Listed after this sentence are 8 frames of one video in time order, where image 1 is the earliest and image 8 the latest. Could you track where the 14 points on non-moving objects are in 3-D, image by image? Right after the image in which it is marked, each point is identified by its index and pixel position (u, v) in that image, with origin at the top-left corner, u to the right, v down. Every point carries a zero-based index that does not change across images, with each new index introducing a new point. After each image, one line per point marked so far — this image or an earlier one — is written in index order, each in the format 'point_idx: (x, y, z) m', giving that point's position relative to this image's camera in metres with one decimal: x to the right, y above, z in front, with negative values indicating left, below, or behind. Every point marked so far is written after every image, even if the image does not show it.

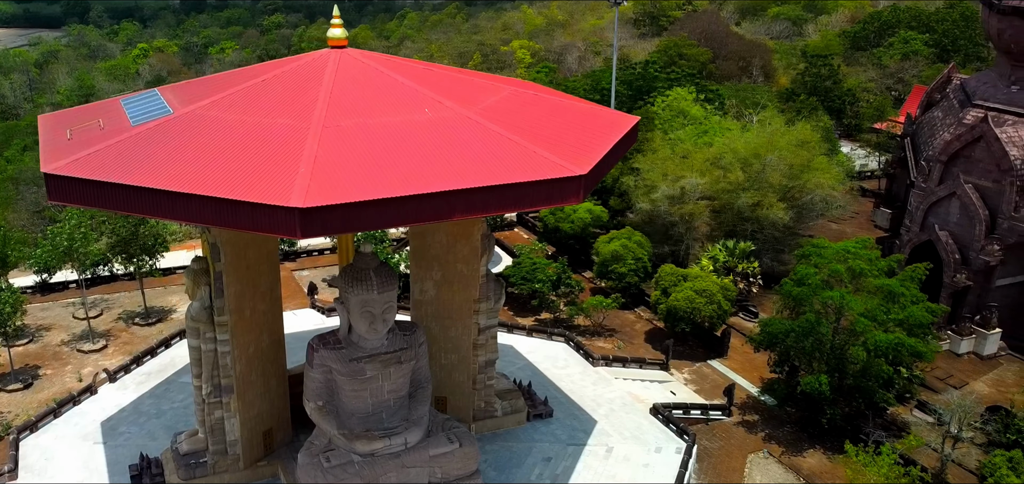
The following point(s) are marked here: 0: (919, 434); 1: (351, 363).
0: (+8.6, -4.1, +18.8) m
1: (-2.7, -2.1, +15.1) m
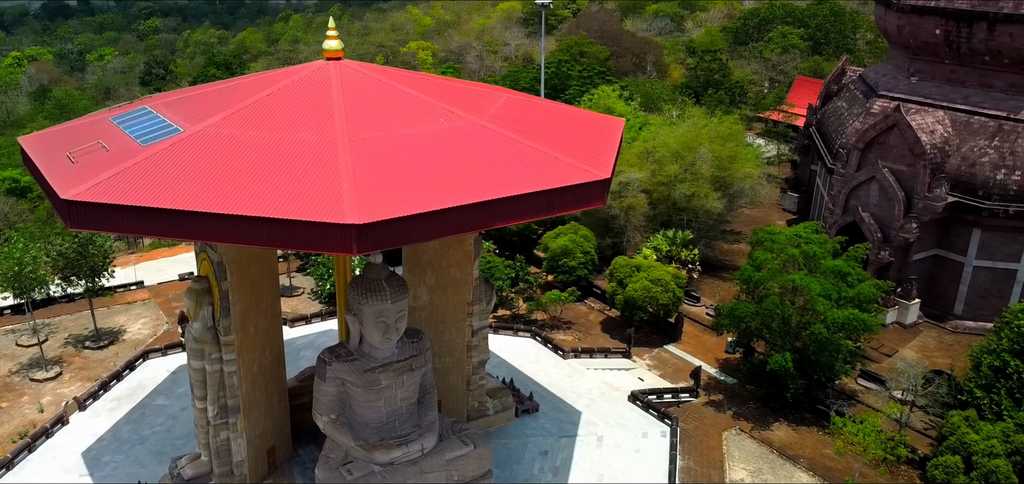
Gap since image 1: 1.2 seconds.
0: (+8.2, -3.7, +20.5) m
1: (-2.5, -2.3, +15.2) m
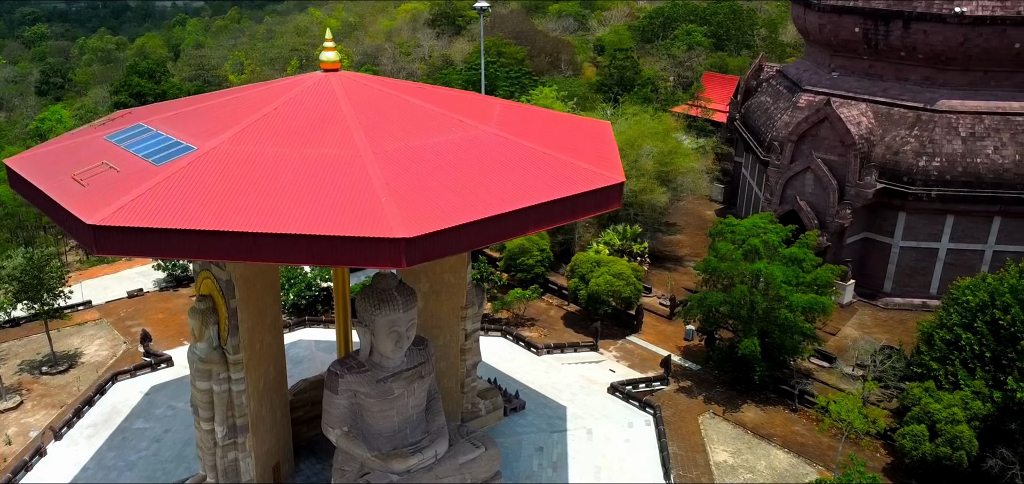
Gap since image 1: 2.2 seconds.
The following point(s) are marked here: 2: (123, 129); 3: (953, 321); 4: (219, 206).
0: (+7.7, -3.4, +21.9) m
1: (-2.3, -2.4, +15.2) m
2: (-6.4, +1.9, +14.8) m
3: (+9.4, -1.7, +19.0) m
4: (-3.9, +0.5, +11.9) m
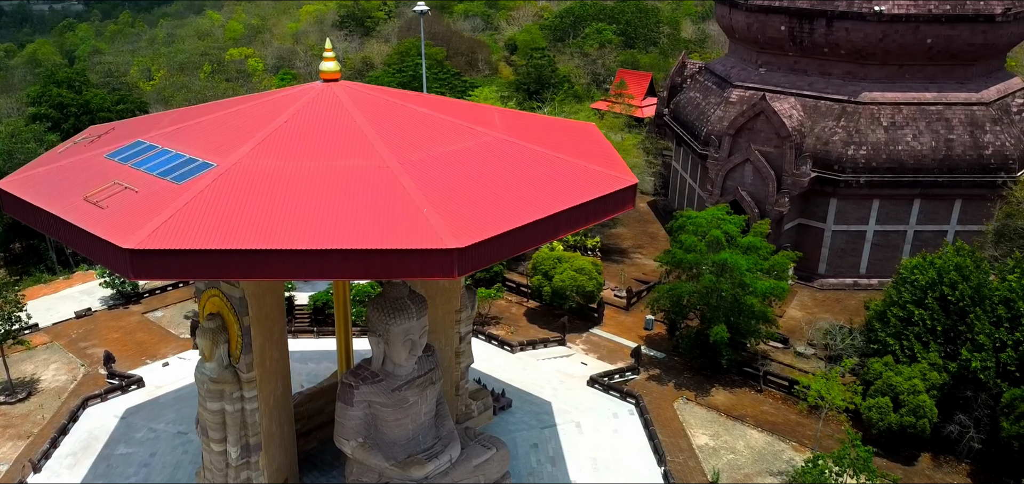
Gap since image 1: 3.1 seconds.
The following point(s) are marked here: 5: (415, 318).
0: (+7.0, -3.1, +23.2) m
1: (-2.0, -2.6, +15.3) m
2: (-6.2, +1.5, +14.3) m
3: (+9.1, -1.3, +20.5) m
4: (-3.4, +0.2, +11.7) m
5: (-1.6, -1.3, +15.1) m
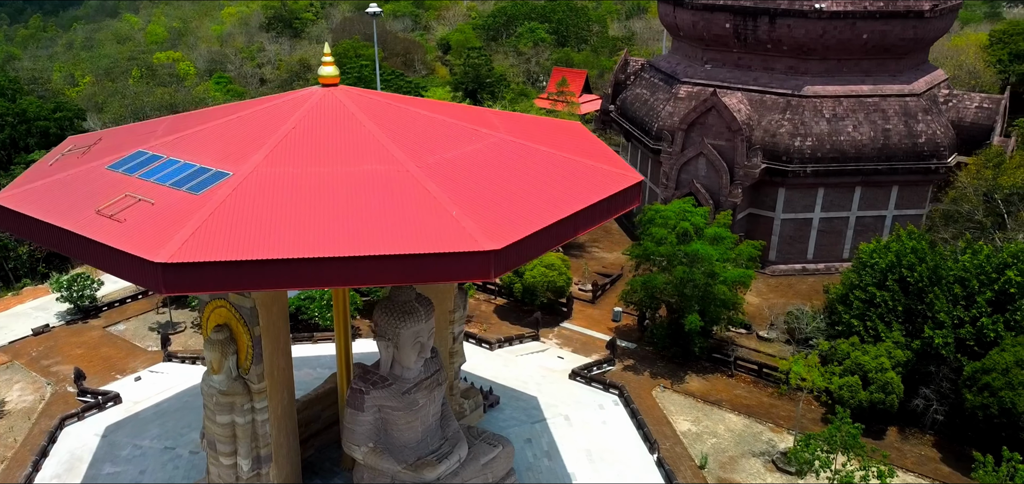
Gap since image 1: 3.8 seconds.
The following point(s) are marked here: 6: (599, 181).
0: (+6.4, -2.8, +24.1) m
1: (-1.8, -2.6, +15.3) m
2: (-6.1, +1.3, +13.9) m
3: (+8.6, -1.0, +21.7) m
4: (-2.9, +0.1, +11.7) m
5: (-1.5, -1.3, +15.2) m
6: (+1.4, +1.0, +14.0) m
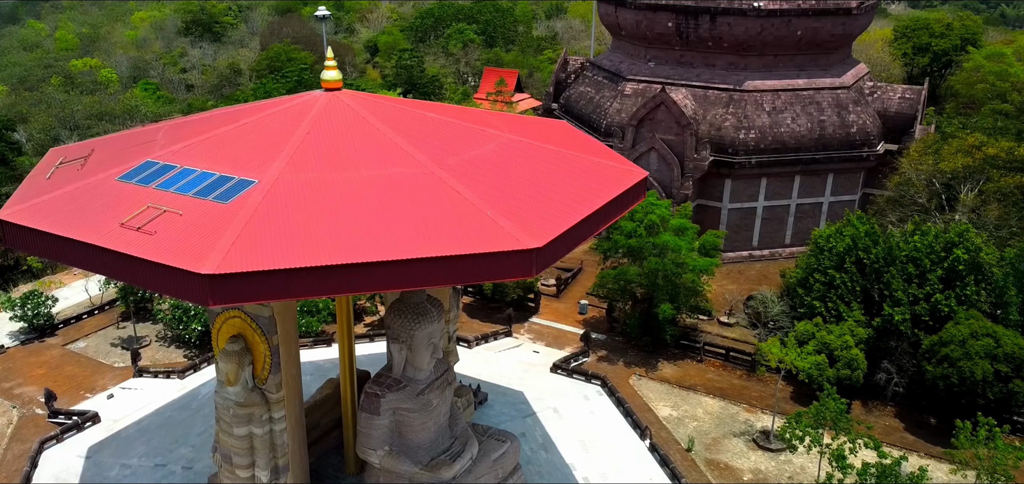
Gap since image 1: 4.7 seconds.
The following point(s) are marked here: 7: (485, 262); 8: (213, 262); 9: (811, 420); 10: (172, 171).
0: (+5.6, -2.5, +25.1) m
1: (-1.6, -2.7, +15.5) m
2: (-5.8, +1.1, +13.6) m
3: (+8.0, -0.6, +22.9) m
4: (-2.4, +0.1, +11.7) m
5: (-1.3, -1.4, +15.4) m
6: (+1.6, +1.1, +14.5) m
7: (-0.4, -0.2, +11.7) m
8: (-3.7, -0.2, +11.0) m
9: (+5.9, -3.5, +17.7) m
10: (-5.1, +1.1, +13.3) m
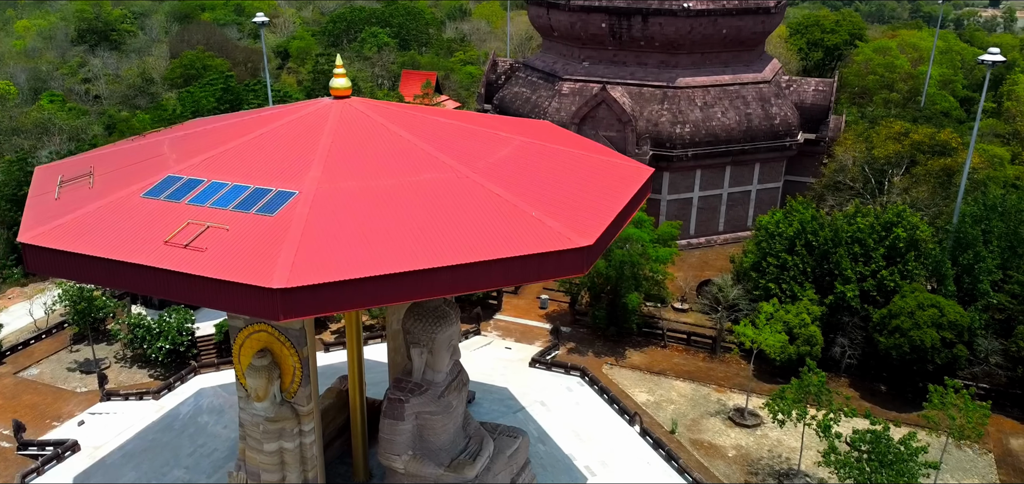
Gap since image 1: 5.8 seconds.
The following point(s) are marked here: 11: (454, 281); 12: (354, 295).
0: (+4.6, -2.2, +26.2) m
1: (-1.2, -2.7, +15.7) m
2: (-5.3, +0.9, +13.3) m
3: (+7.2, -0.2, +24.3) m
4: (-1.7, 0.0, +11.9) m
5: (-1.0, -1.4, +15.7) m
6: (+1.9, +1.2, +15.1) m
7: (+0.4, -0.2, +12.1) m
8: (-2.9, -0.4, +11.0) m
9: (+6.0, -3.2, +18.9) m
10: (-4.6, +0.8, +13.1) m
11: (-0.8, -0.5, +11.7) m
12: (-2.0, -0.6, +11.3) m
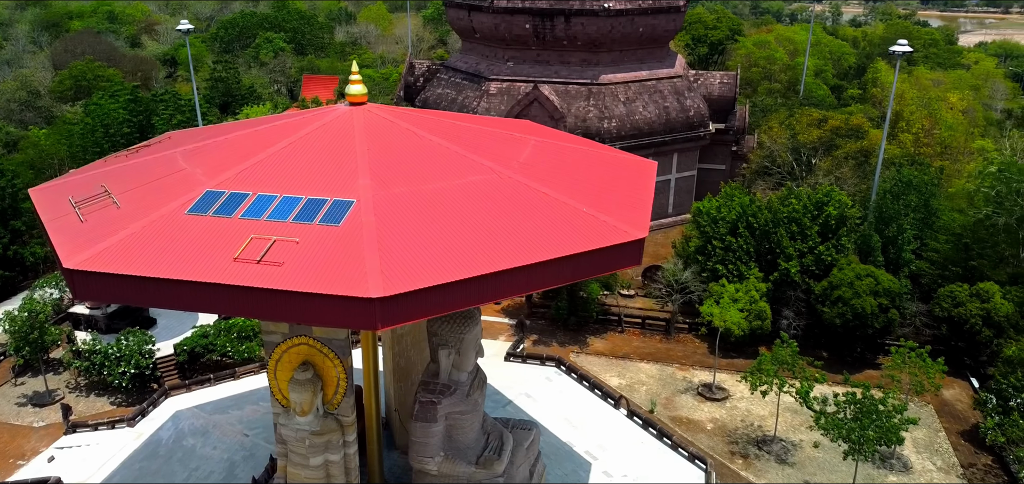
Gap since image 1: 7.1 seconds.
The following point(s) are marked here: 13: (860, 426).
0: (+3.3, -1.9, +27.3) m
1: (-0.7, -2.7, +16.0) m
2: (-4.6, +0.6, +12.9) m
3: (+6.0, +0.3, +25.8) m
4: (-0.7, 0.0, +12.1) m
5: (-0.6, -1.4, +16.0) m
6: (+2.2, +1.3, +15.9) m
7: (+1.3, -0.1, +12.7) m
8: (-1.8, -0.5, +11.1) m
9: (+5.9, -2.8, +20.3) m
10: (-3.9, +0.6, +12.9) m
11: (+0.2, -0.4, +12.1) m
12: (-0.9, -0.7, +11.5) m
13: (+7.0, -3.7, +17.9) m
